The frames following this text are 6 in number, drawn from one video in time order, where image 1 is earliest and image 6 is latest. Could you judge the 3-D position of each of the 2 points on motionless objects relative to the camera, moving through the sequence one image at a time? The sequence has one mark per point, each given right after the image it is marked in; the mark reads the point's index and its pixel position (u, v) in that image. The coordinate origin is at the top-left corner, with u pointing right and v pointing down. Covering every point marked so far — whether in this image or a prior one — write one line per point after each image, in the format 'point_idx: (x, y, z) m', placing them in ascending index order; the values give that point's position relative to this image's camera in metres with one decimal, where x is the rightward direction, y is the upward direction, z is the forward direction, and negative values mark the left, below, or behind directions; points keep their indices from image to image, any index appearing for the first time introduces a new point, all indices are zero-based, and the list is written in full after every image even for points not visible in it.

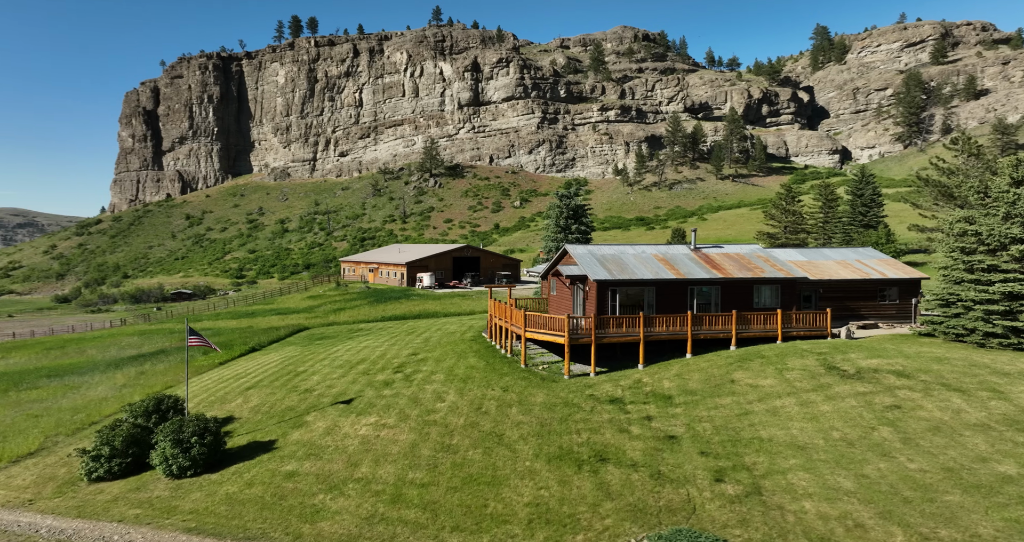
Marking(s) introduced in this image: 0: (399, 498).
0: (-3.0, -6.0, +16.5) m
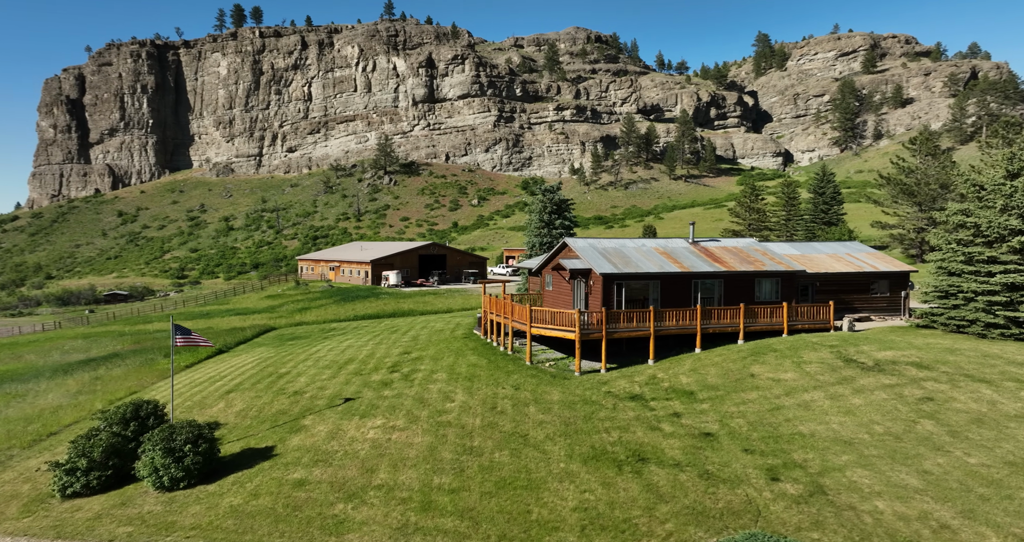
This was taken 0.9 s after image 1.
0: (-2.1, -5.8, +15.3) m
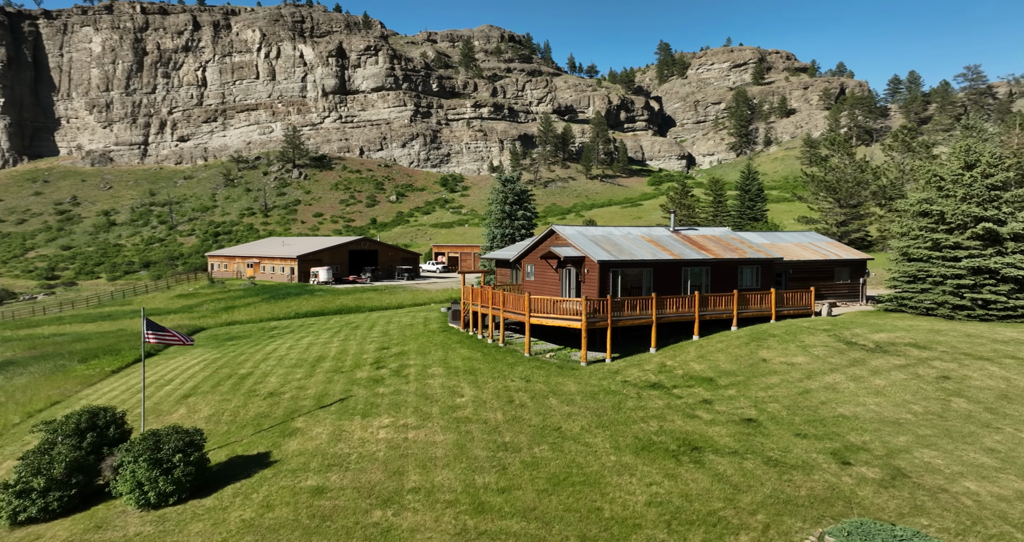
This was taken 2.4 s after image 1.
0: (-0.7, -5.3, +13.9) m
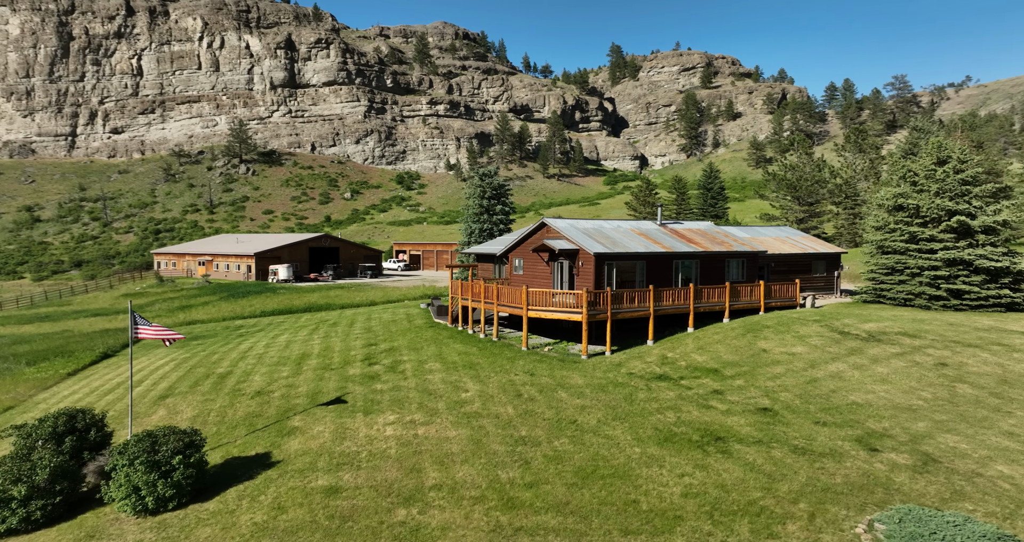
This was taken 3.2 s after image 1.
0: (0.0, -5.0, +13.4) m
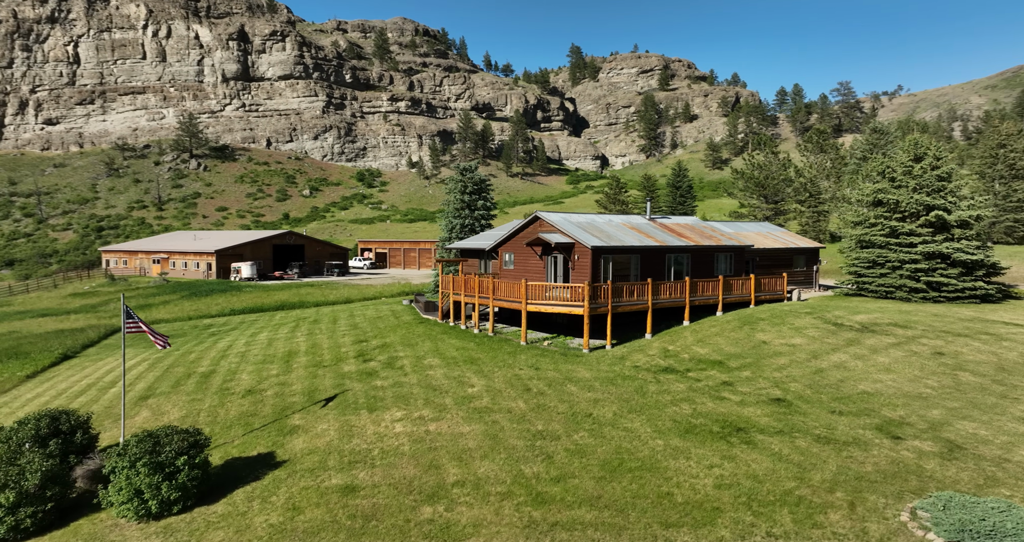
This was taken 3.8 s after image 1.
0: (+0.6, -4.8, +13.1) m
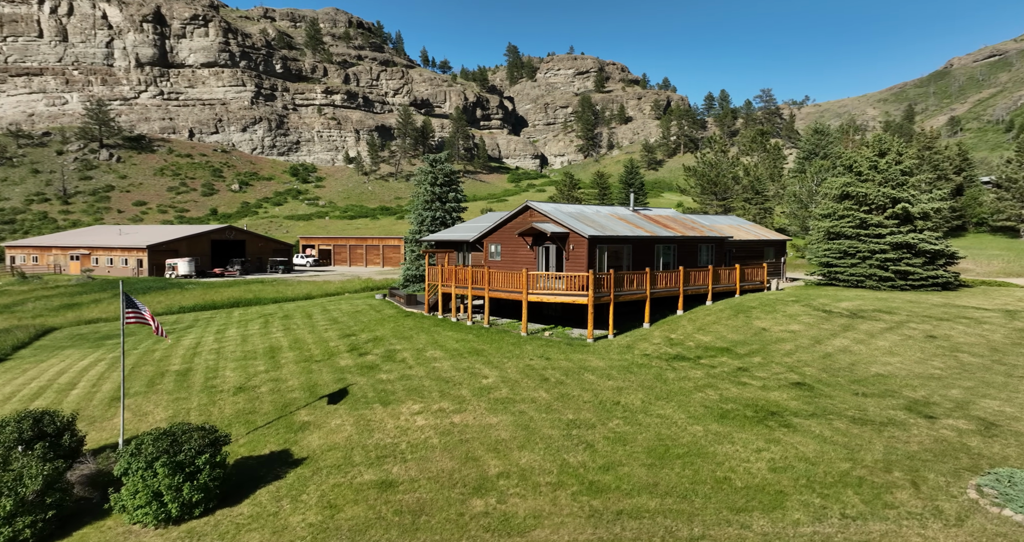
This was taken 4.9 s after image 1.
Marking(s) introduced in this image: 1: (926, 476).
0: (+1.7, -4.4, +12.7) m
1: (+8.0, -4.0, +12.2) m
